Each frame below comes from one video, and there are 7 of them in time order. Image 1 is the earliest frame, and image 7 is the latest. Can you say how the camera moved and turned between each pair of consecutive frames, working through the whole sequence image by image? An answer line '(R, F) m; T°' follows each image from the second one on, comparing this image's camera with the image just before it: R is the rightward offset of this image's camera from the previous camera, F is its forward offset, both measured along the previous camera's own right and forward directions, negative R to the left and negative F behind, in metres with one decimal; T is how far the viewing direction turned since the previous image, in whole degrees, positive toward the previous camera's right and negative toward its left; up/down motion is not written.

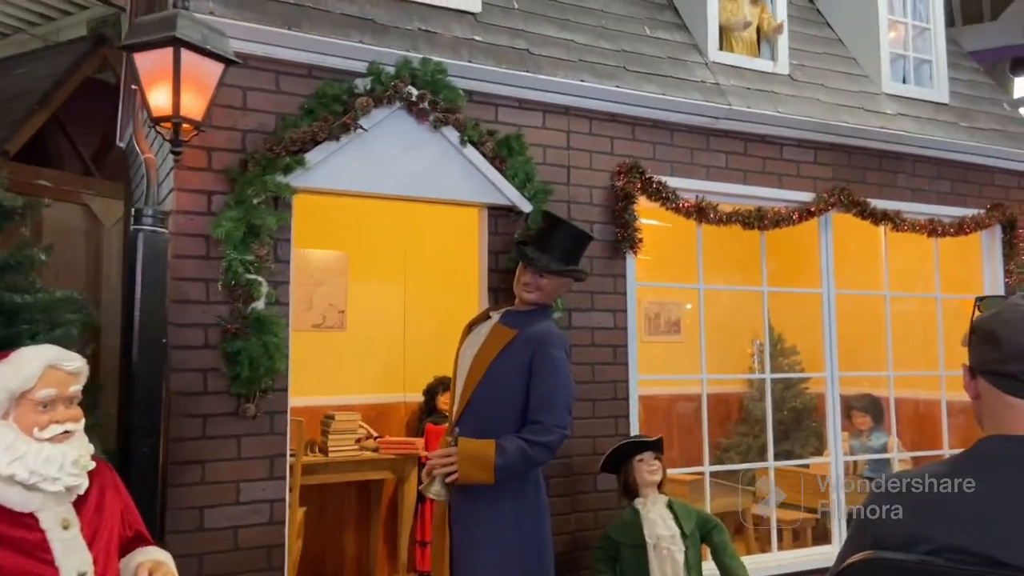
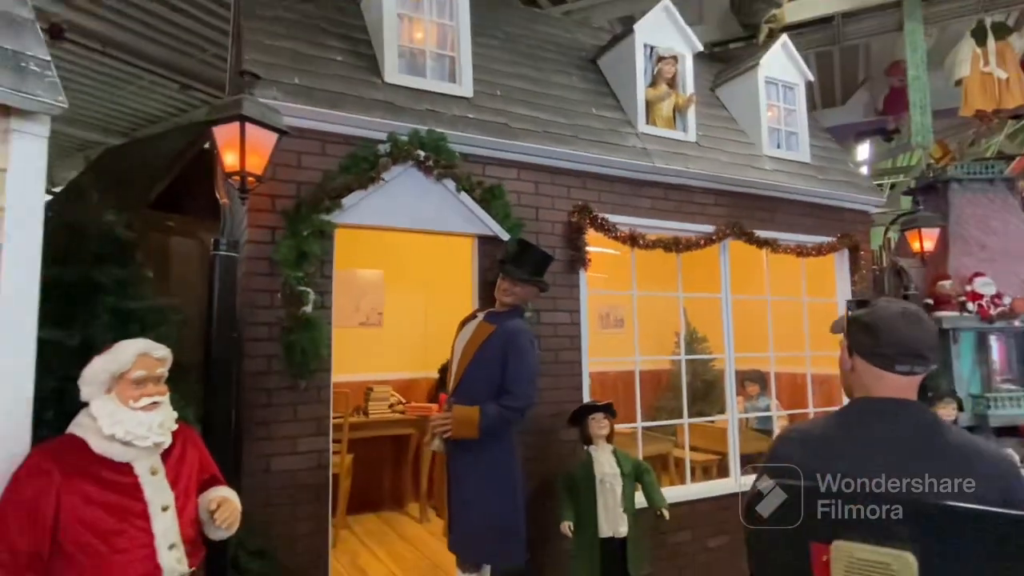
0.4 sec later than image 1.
(-0.2, -1.0) m; +4°
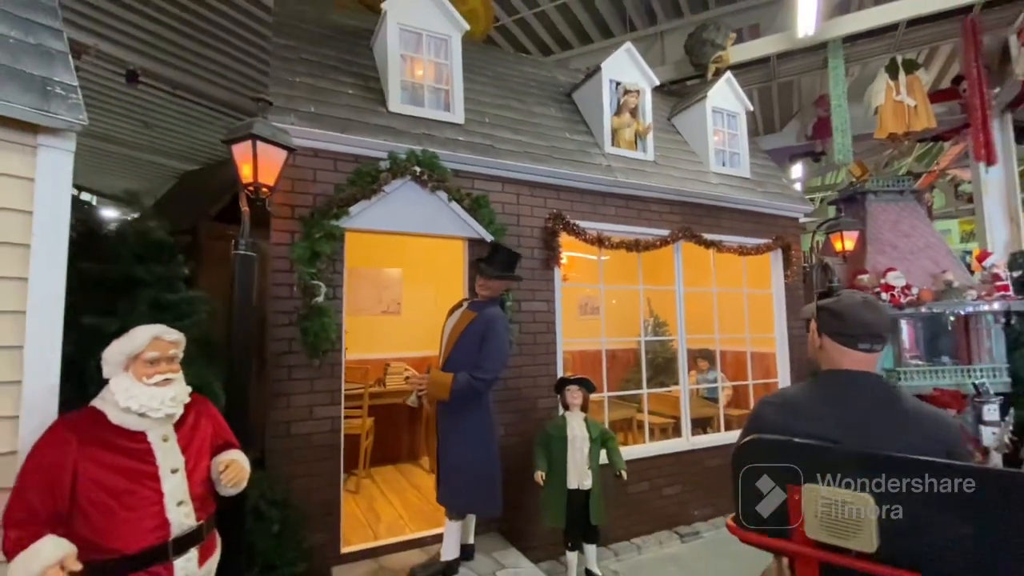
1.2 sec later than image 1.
(-0.1, -0.7) m; +2°
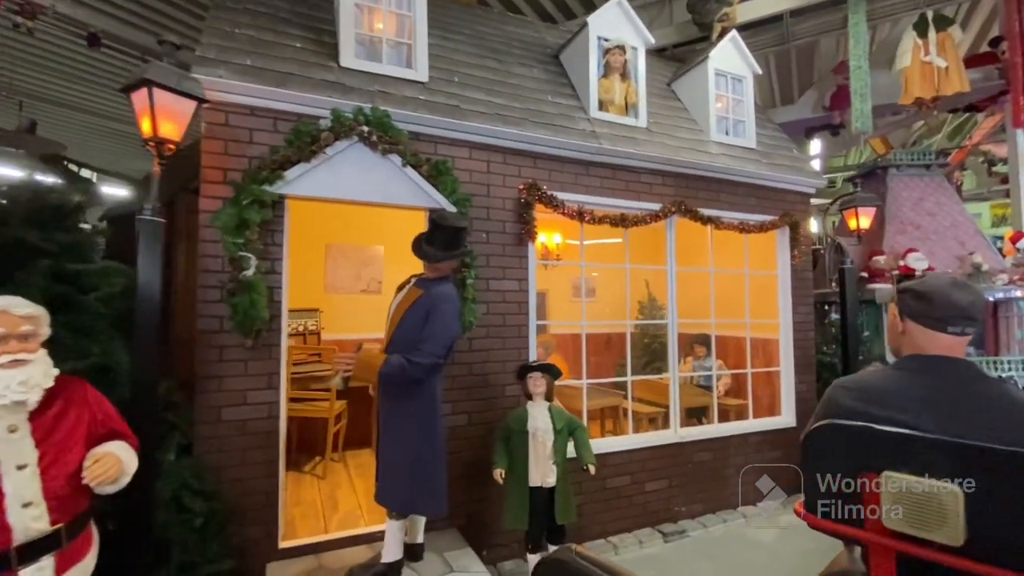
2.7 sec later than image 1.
(+0.4, +0.4) m; -2°
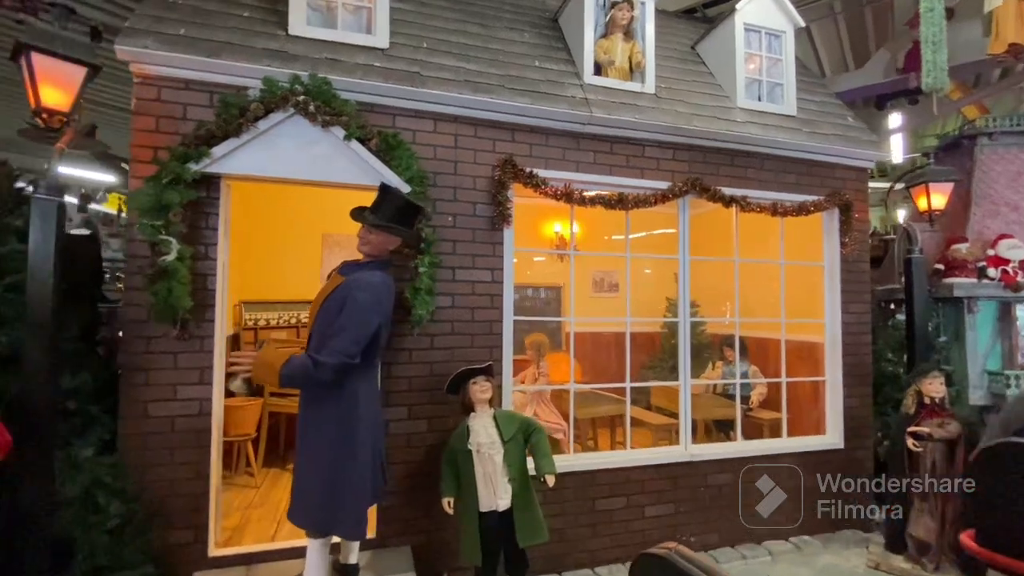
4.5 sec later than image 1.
(+0.7, +0.6) m; -8°
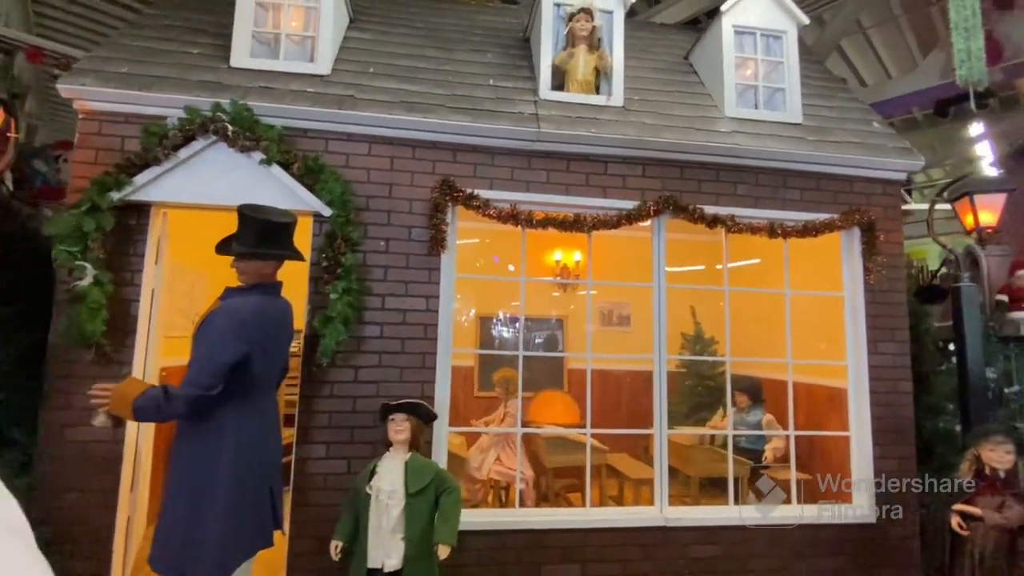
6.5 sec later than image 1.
(+1.0, +0.4) m; -9°
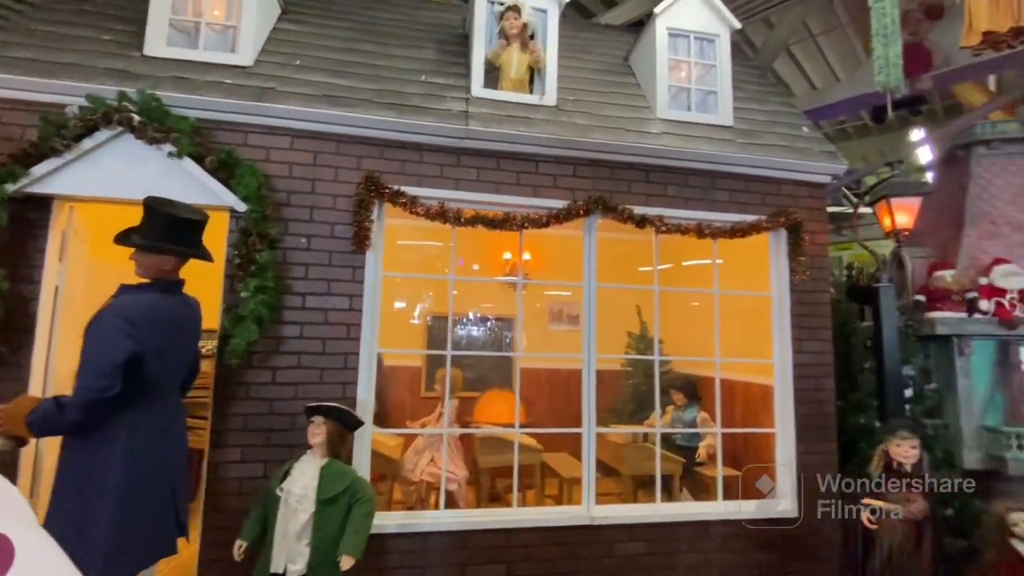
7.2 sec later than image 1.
(+0.4, 0.0) m; +3°
